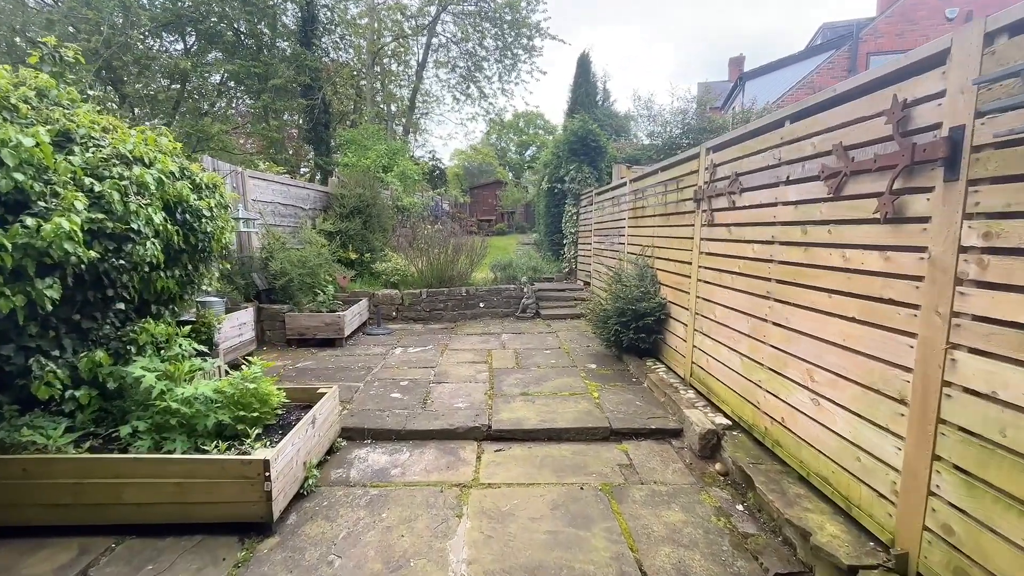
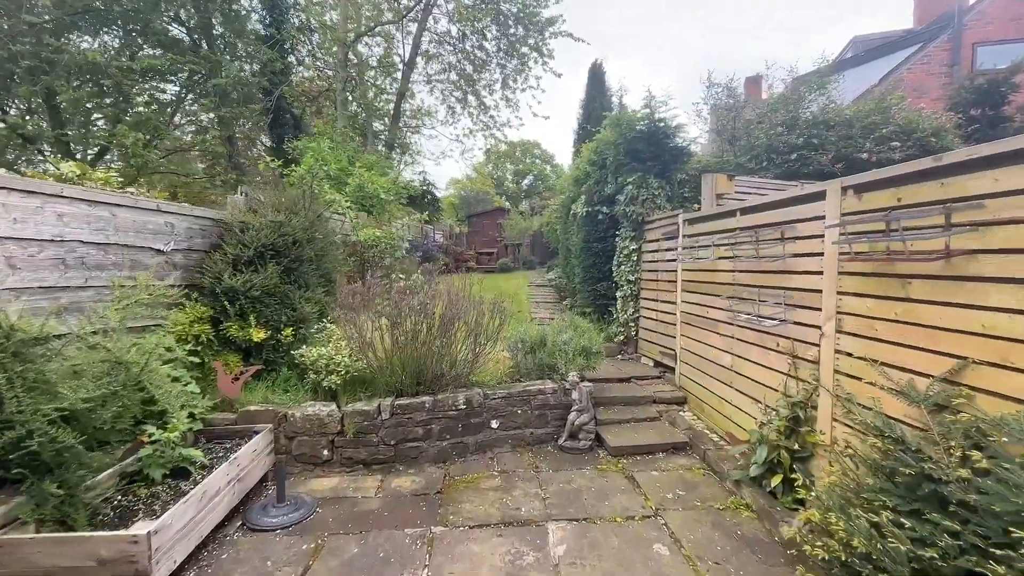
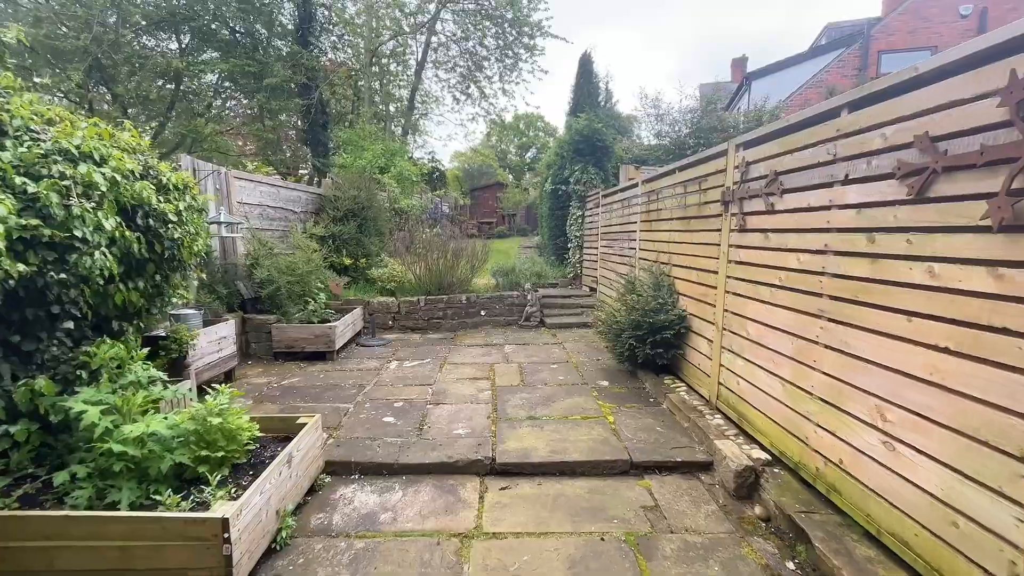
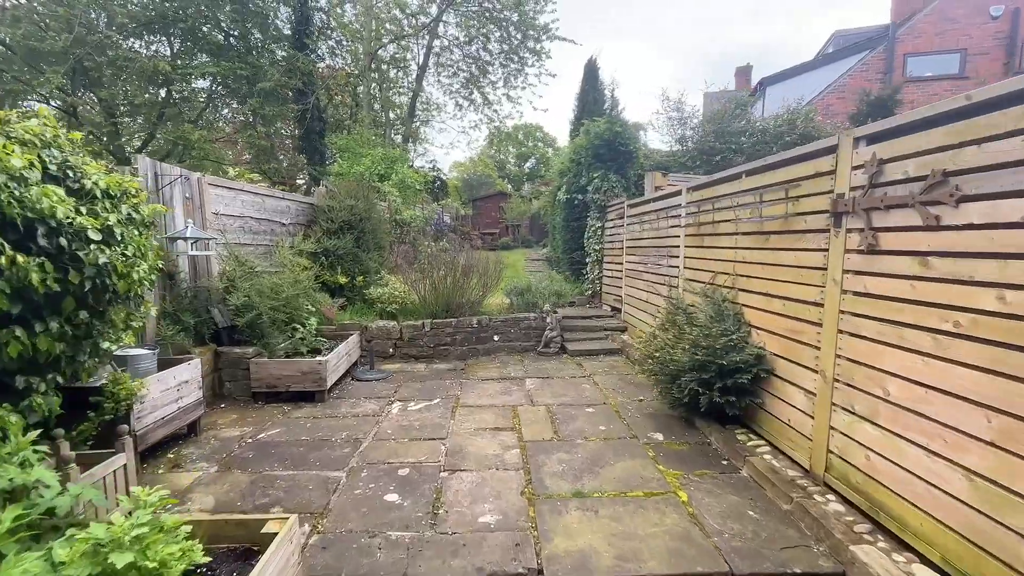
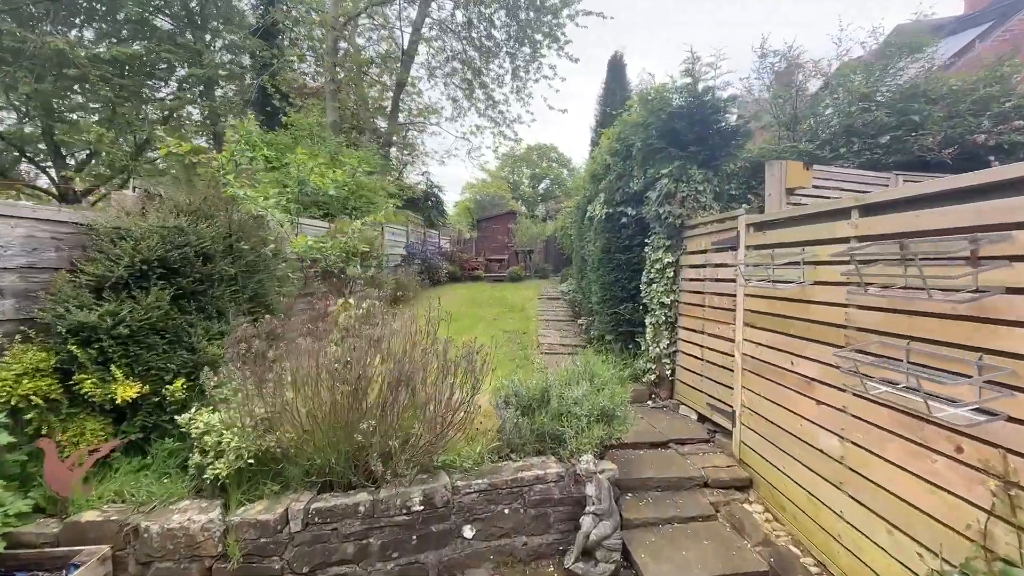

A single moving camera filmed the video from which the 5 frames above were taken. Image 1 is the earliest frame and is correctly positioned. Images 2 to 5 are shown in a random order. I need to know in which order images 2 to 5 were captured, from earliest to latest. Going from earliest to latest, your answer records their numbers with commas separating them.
3, 4, 2, 5
